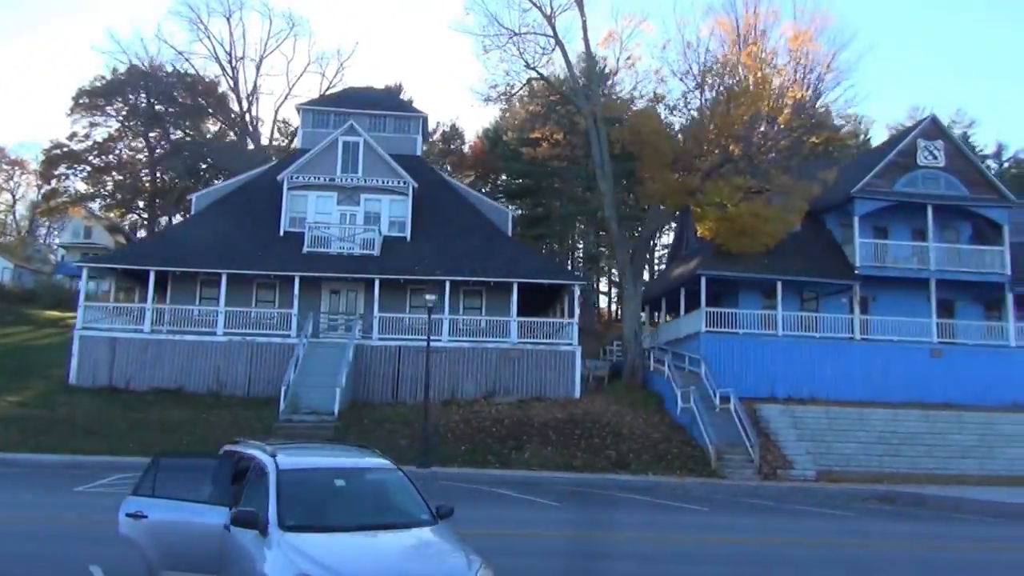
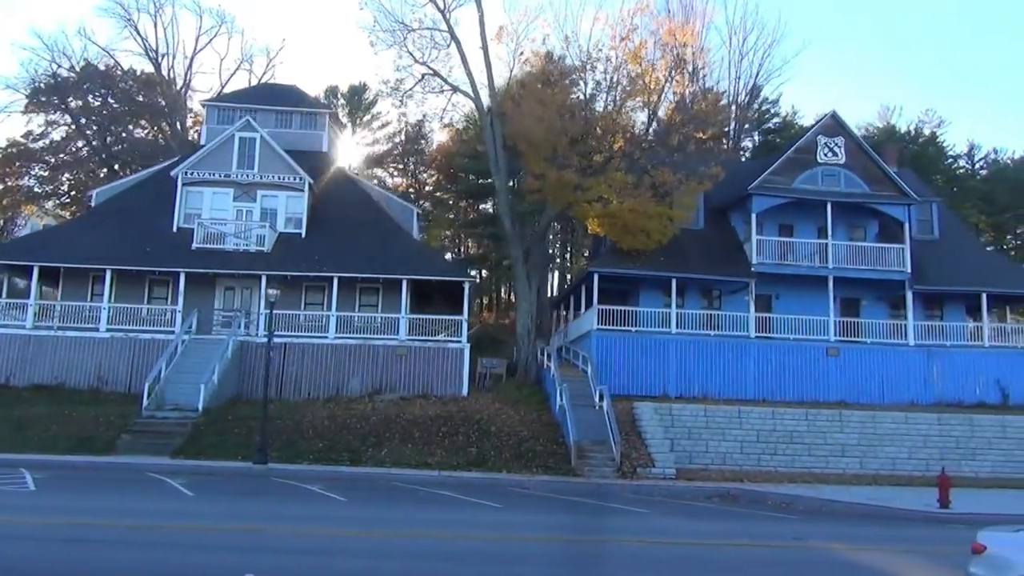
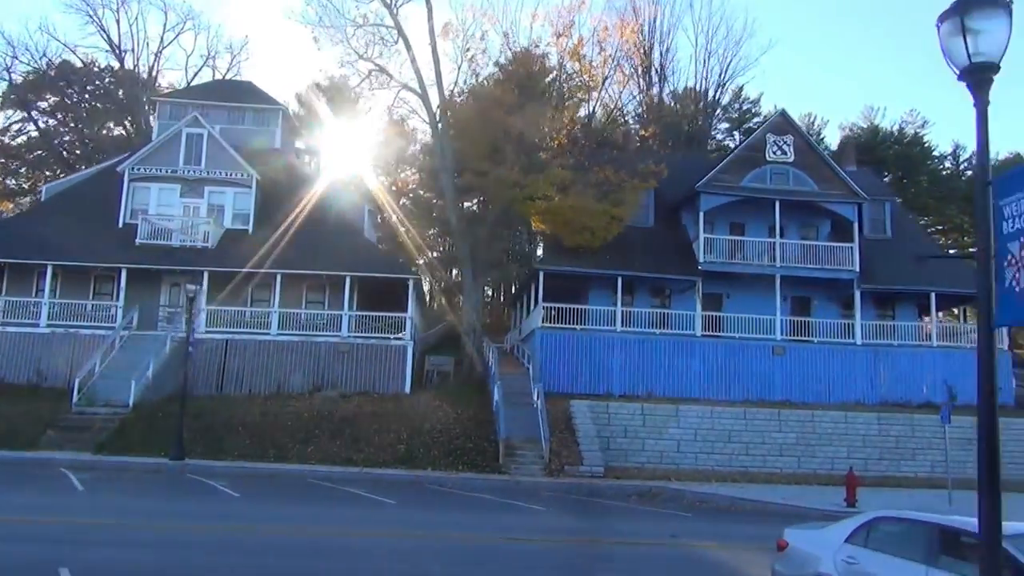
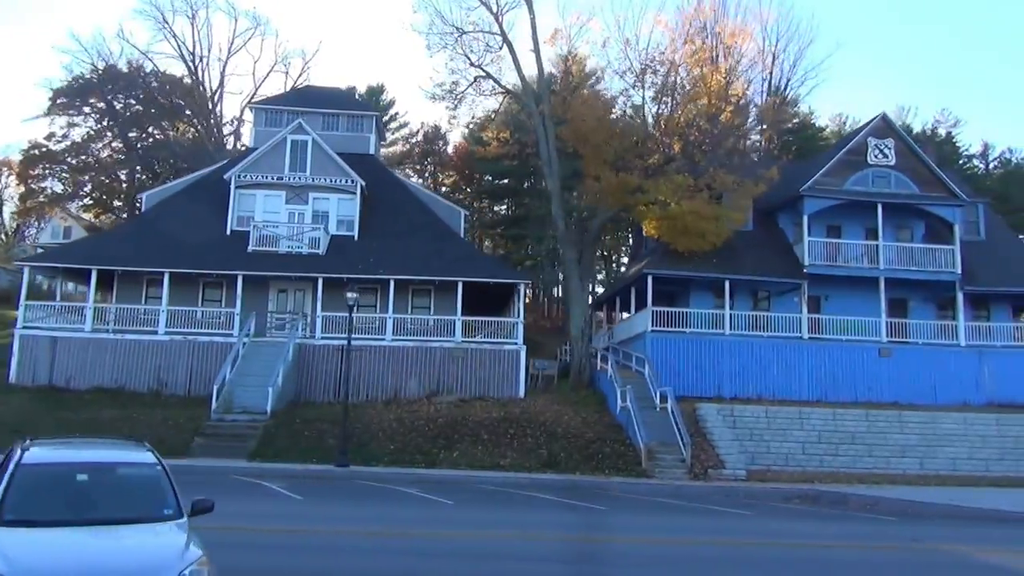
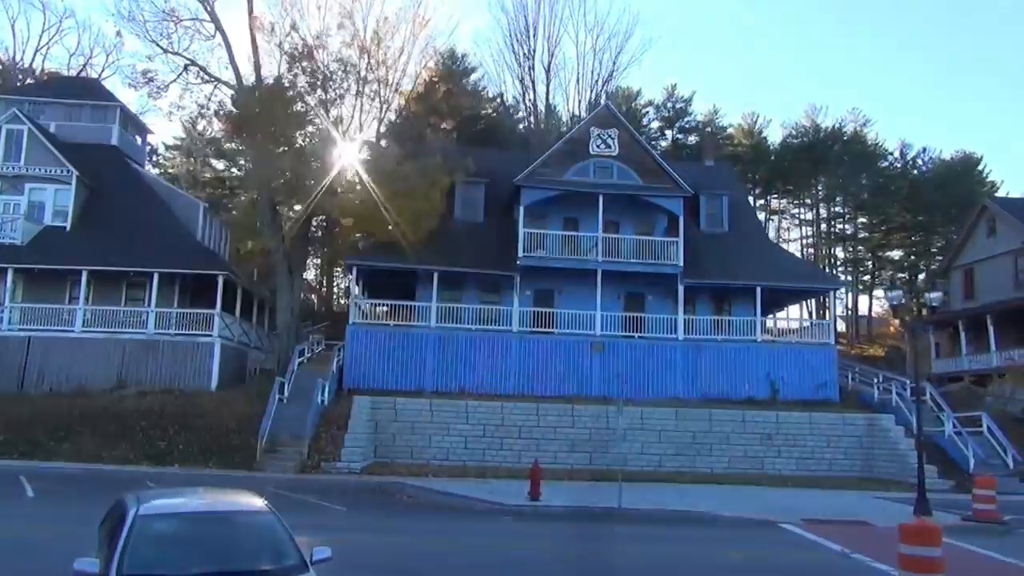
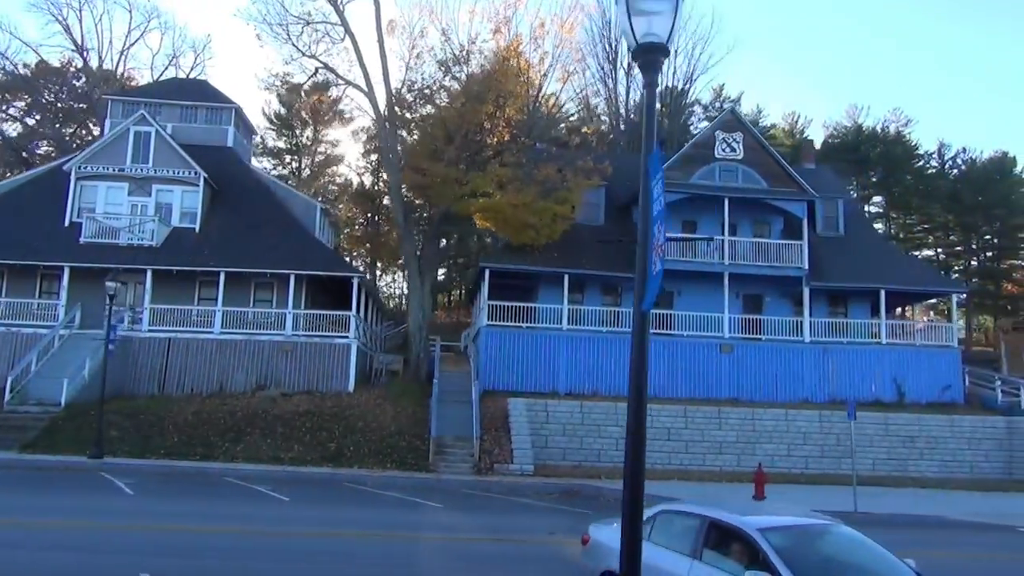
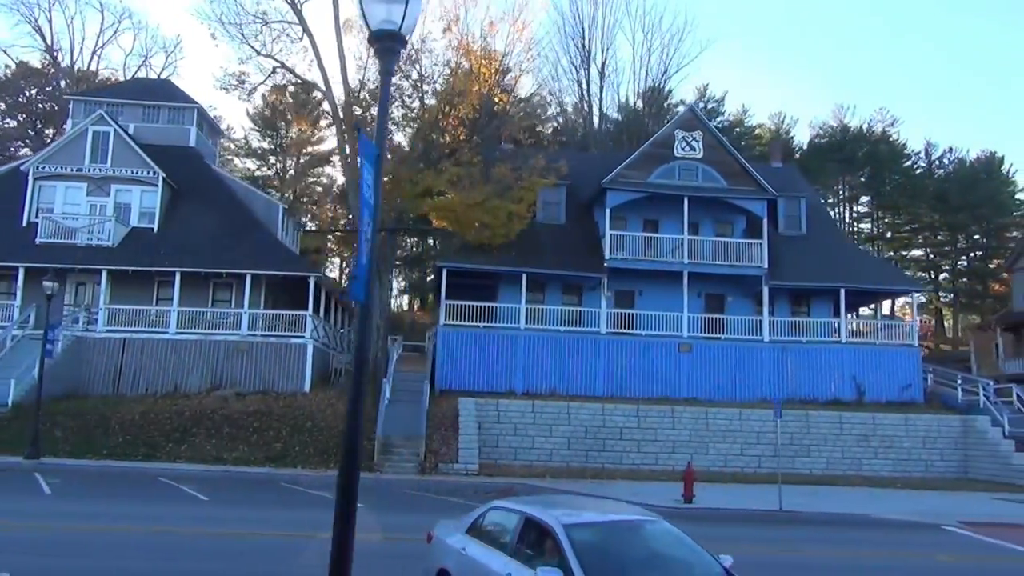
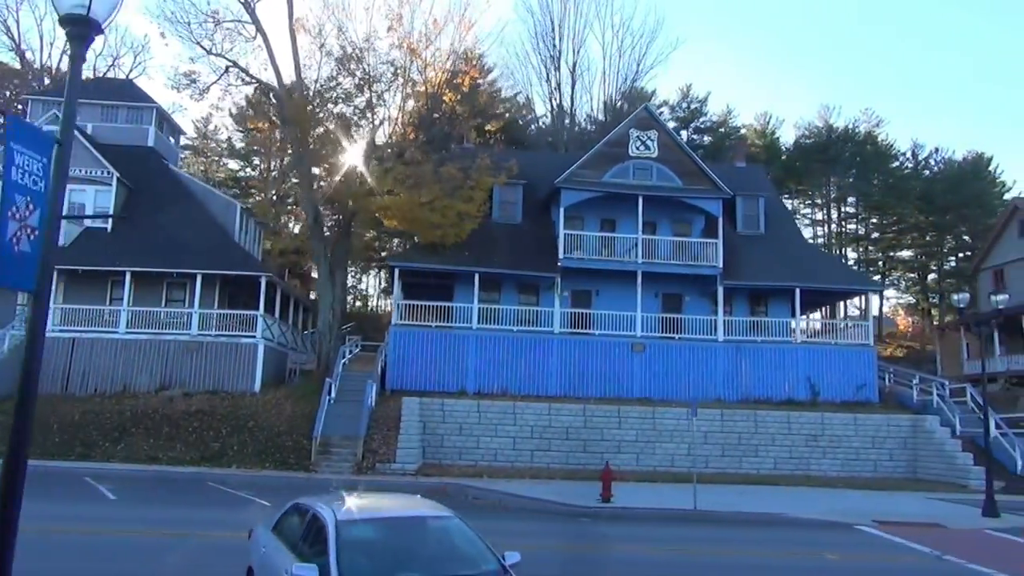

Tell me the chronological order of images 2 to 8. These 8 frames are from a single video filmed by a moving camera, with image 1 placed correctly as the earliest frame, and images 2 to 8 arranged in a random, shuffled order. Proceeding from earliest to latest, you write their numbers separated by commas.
4, 2, 3, 6, 7, 8, 5
